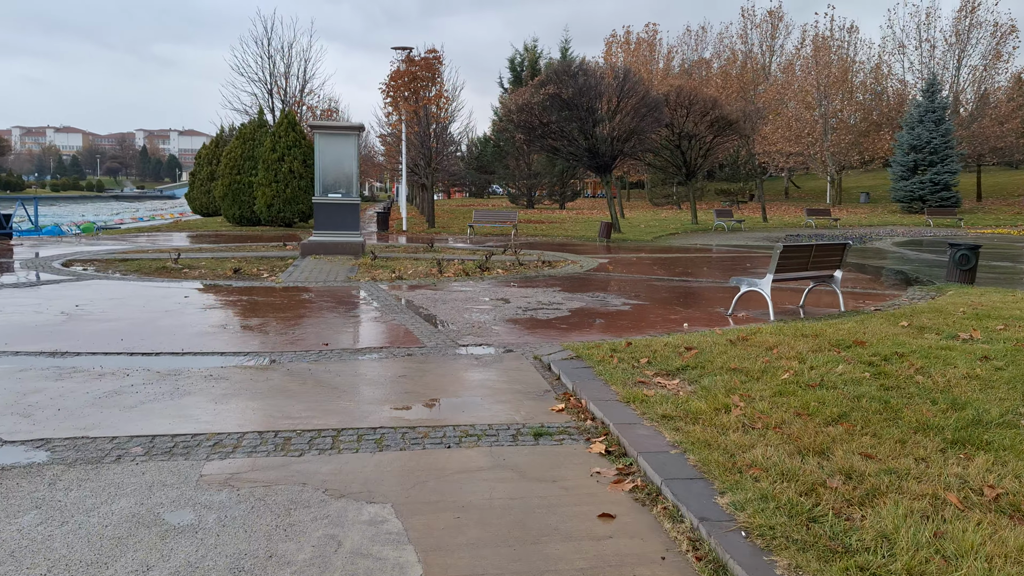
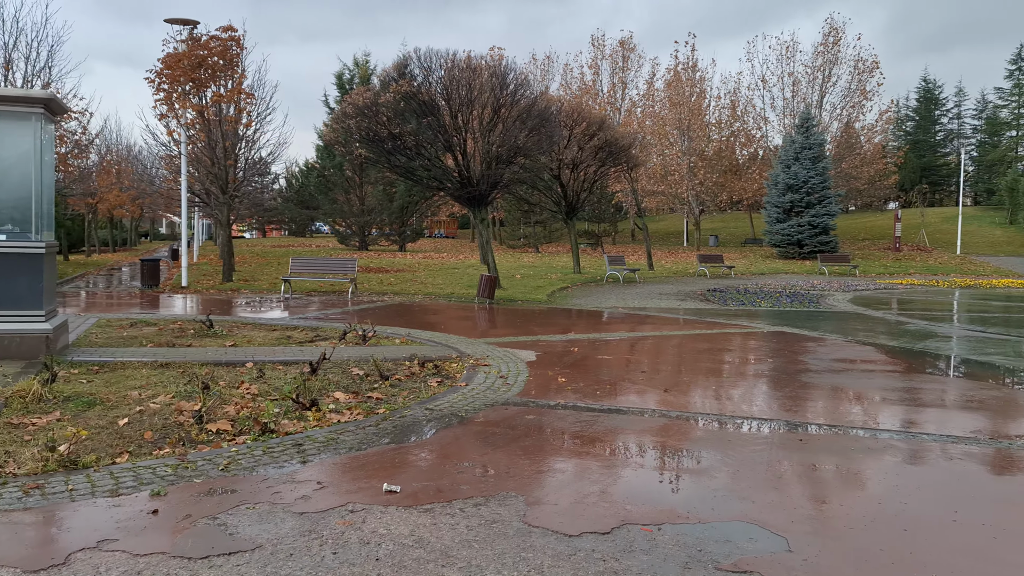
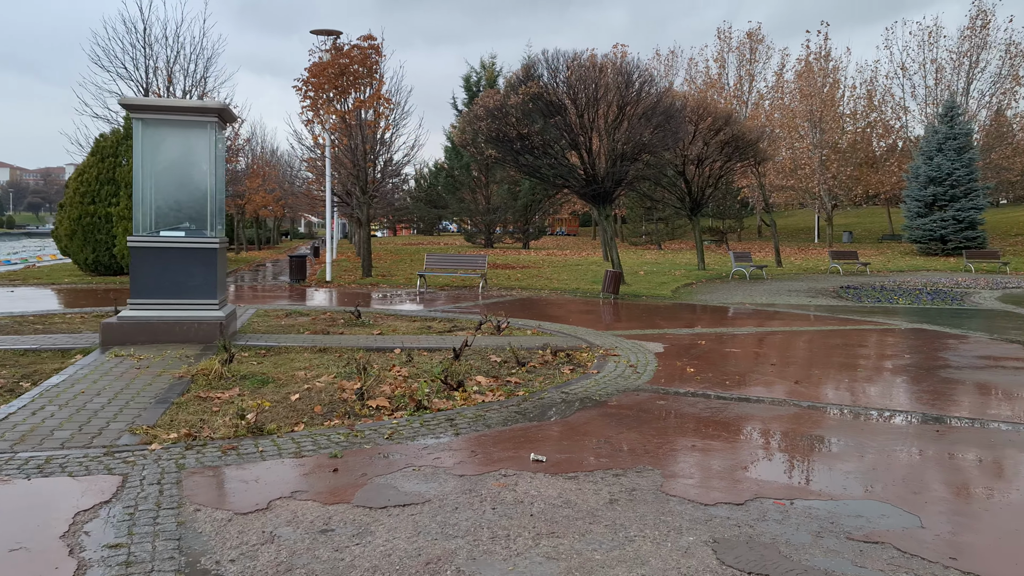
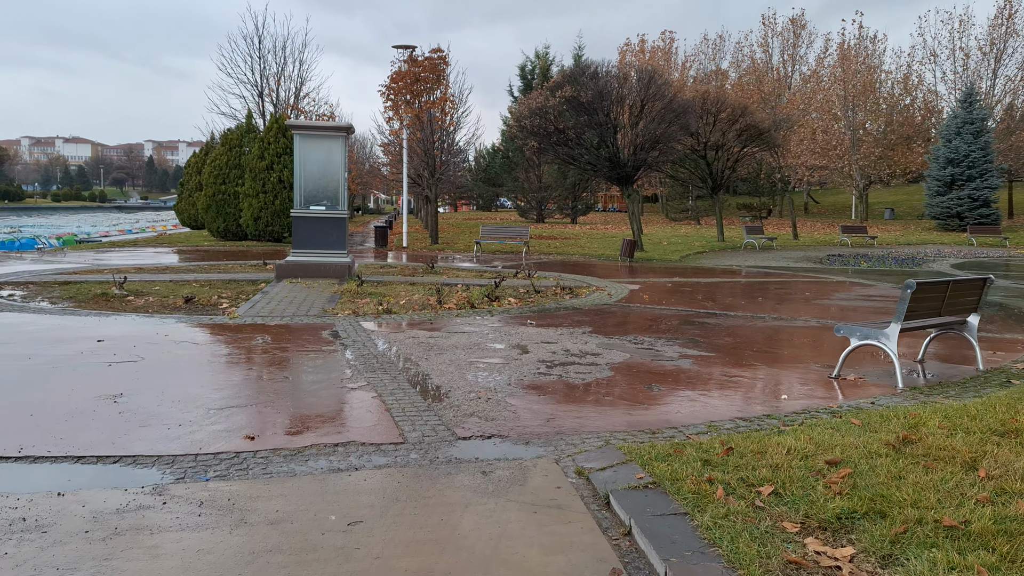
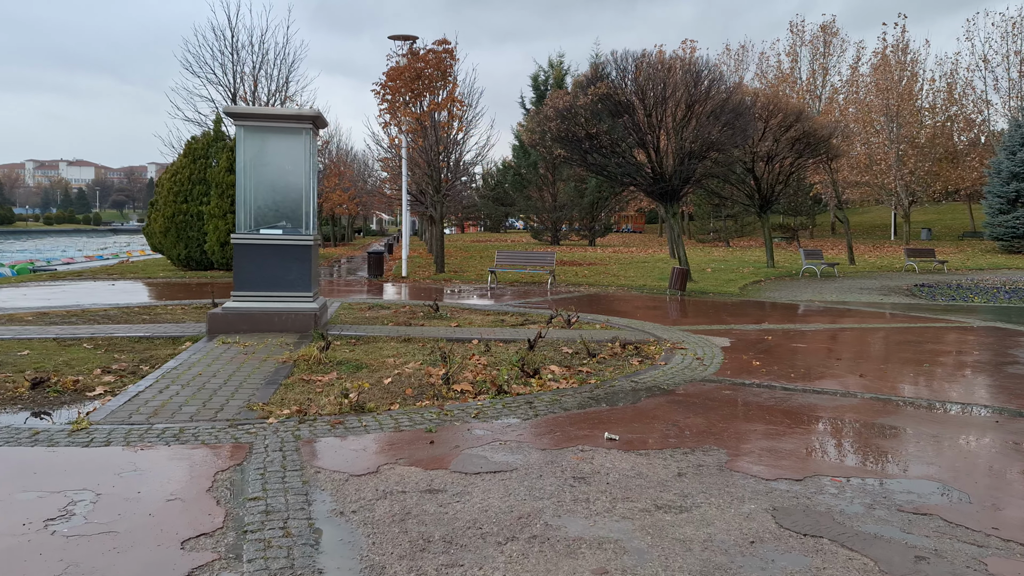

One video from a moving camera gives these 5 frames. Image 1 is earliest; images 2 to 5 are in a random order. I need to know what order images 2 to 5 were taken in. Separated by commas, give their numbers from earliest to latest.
4, 5, 3, 2
